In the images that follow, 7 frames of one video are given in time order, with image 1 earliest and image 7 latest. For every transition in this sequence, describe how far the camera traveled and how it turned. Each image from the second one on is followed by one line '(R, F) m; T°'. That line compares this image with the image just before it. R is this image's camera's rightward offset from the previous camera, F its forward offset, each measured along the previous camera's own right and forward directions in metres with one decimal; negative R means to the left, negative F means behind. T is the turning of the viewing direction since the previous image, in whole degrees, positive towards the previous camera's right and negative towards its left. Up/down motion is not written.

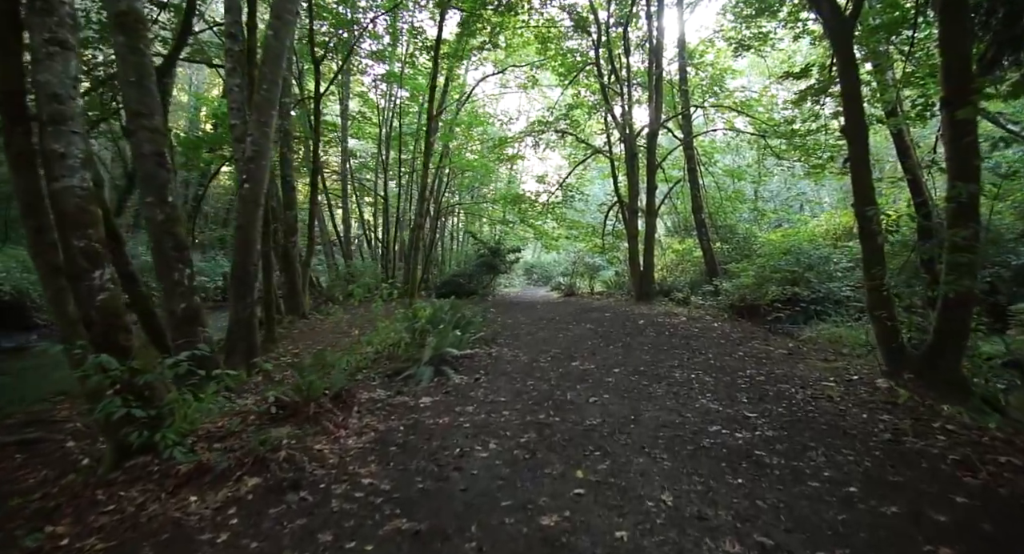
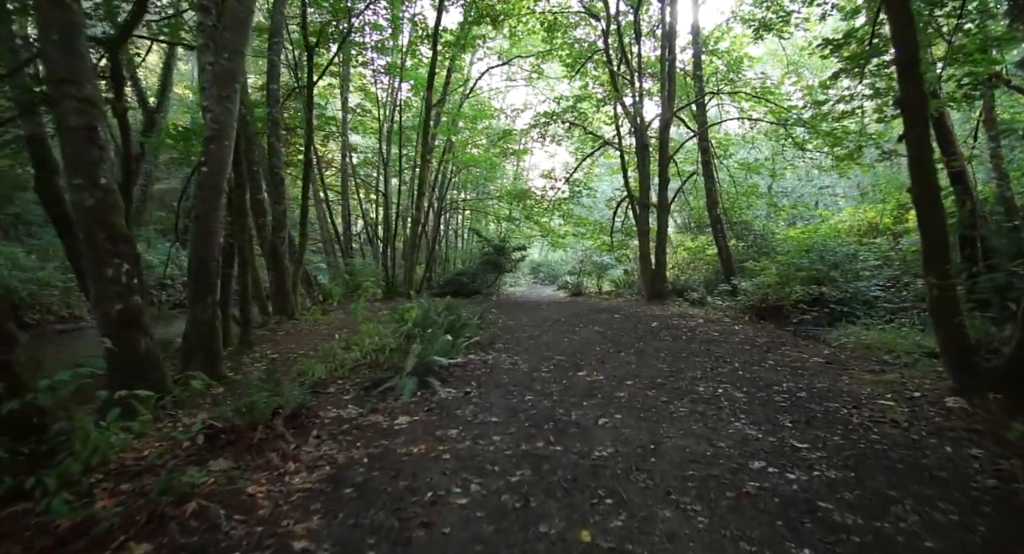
(+0.1, +0.7) m; -1°
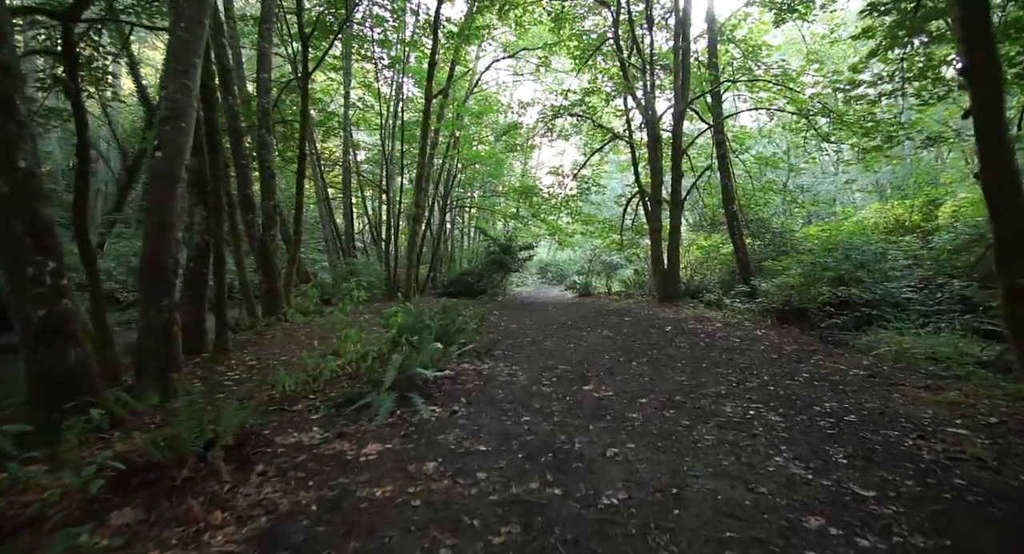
(+0.1, +0.6) m; -1°
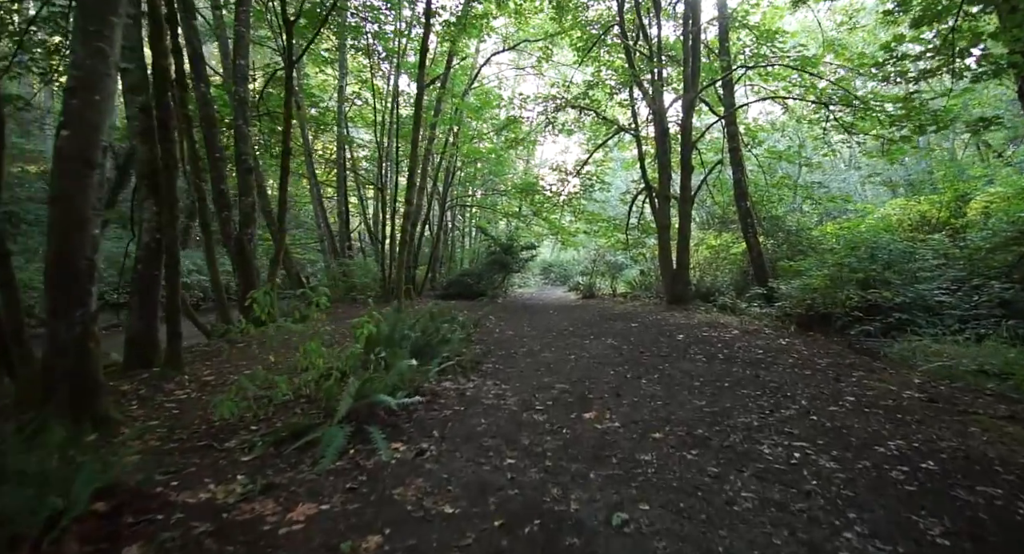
(+0.2, +0.7) m; -1°
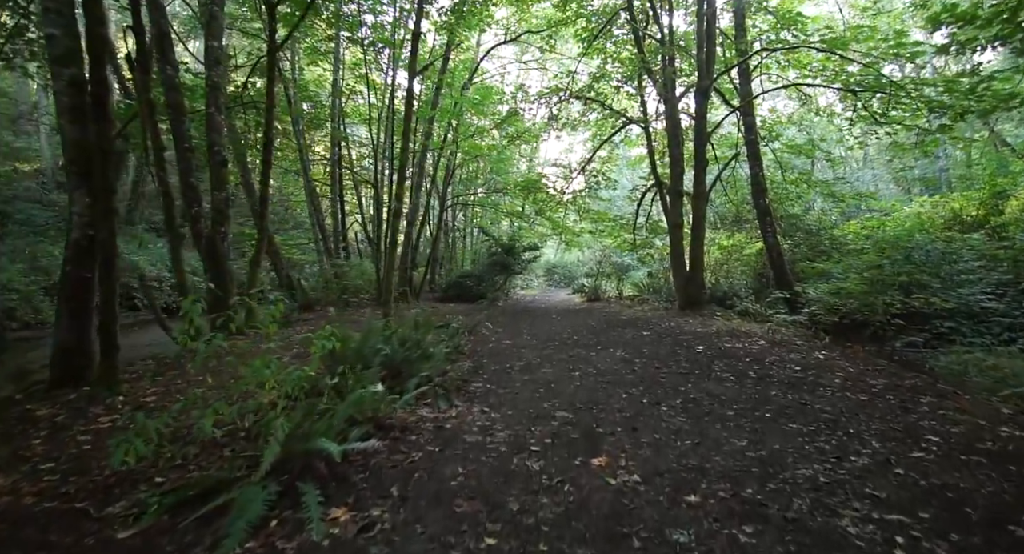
(+0.1, +0.8) m; -1°
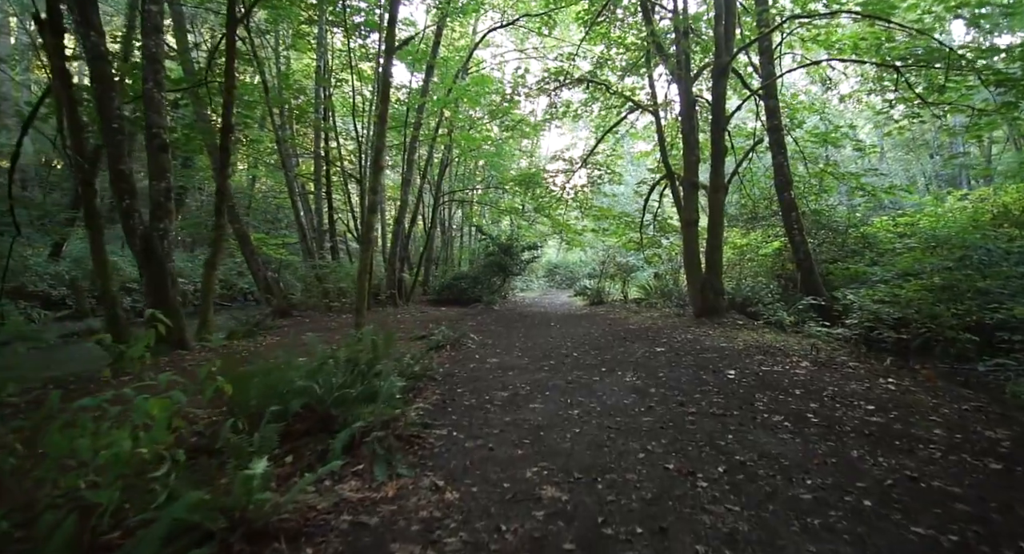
(+0.2, +1.2) m; 0°
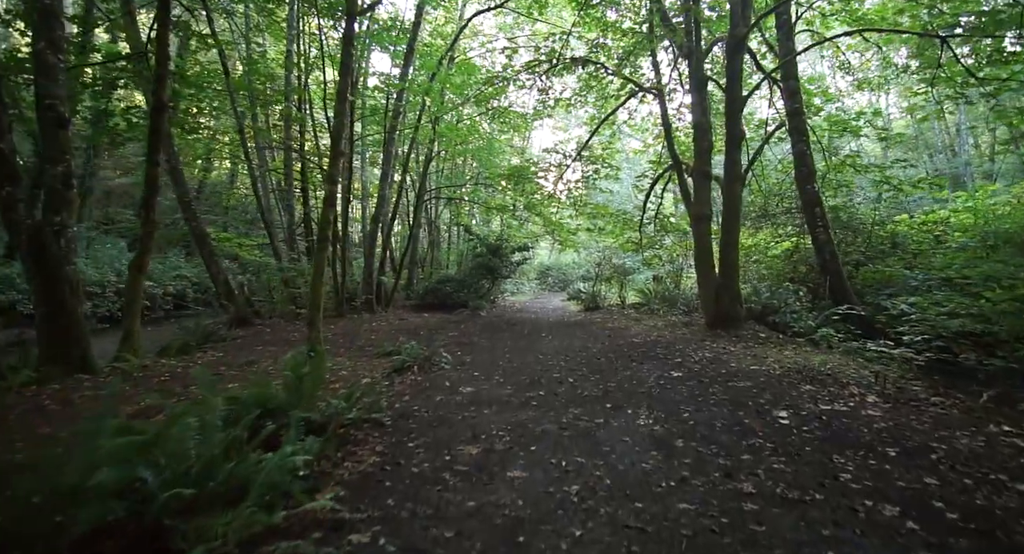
(+0.2, +1.3) m; +1°
